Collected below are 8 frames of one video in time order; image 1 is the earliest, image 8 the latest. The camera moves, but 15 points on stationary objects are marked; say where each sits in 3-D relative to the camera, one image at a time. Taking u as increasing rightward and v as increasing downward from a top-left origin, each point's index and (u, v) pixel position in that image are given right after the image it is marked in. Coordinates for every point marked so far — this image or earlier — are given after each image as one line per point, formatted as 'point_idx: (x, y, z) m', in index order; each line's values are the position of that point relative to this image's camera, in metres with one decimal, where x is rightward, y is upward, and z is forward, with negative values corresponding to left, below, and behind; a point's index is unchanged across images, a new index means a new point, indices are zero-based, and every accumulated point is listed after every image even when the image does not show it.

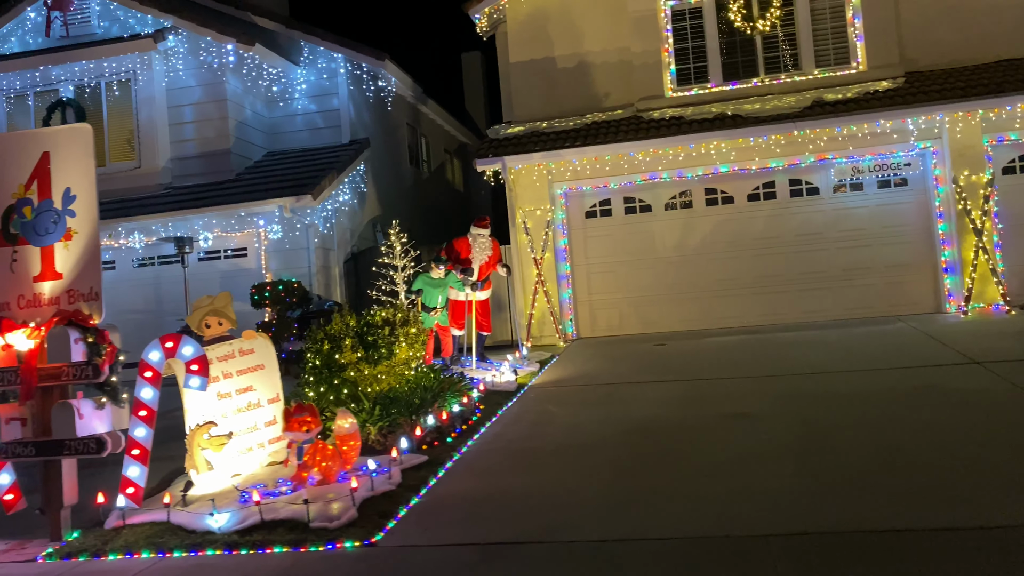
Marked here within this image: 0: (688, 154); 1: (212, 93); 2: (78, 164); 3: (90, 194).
0: (+2.3, +1.7, +10.5) m
1: (-4.3, +2.8, +11.9) m
2: (-2.4, +0.7, +4.6) m
3: (-2.3, +0.5, +4.6) m
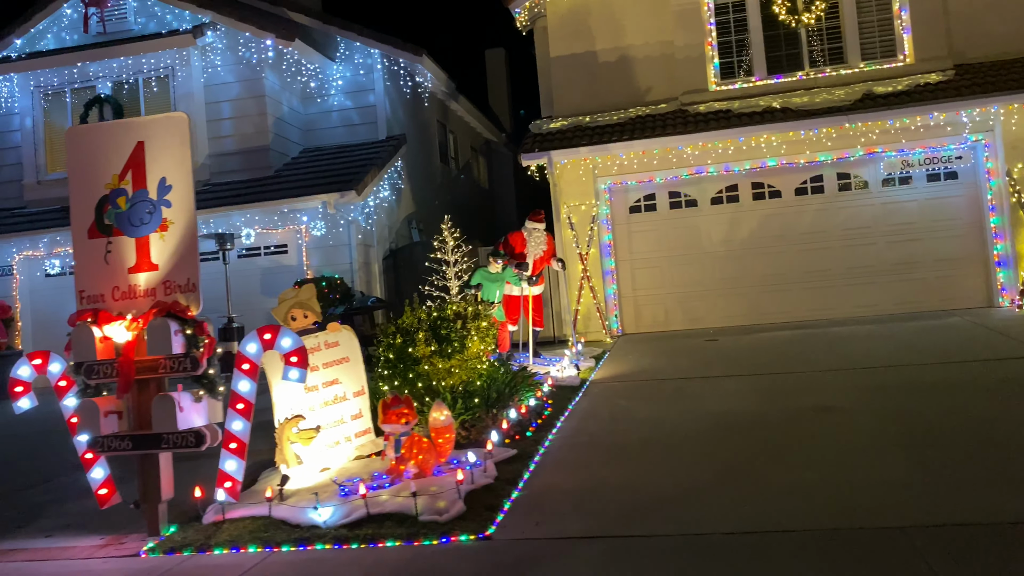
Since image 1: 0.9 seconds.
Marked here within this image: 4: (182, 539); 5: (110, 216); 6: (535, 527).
0: (+2.9, +1.8, +10.4) m
1: (-3.7, +2.8, +11.9) m
2: (-1.8, +0.7, +4.5) m
3: (-1.8, +0.6, +4.5) m
4: (-1.7, -1.3, +4.3) m
5: (-2.2, +0.4, +4.6) m
6: (+0.1, -1.2, +4.1) m
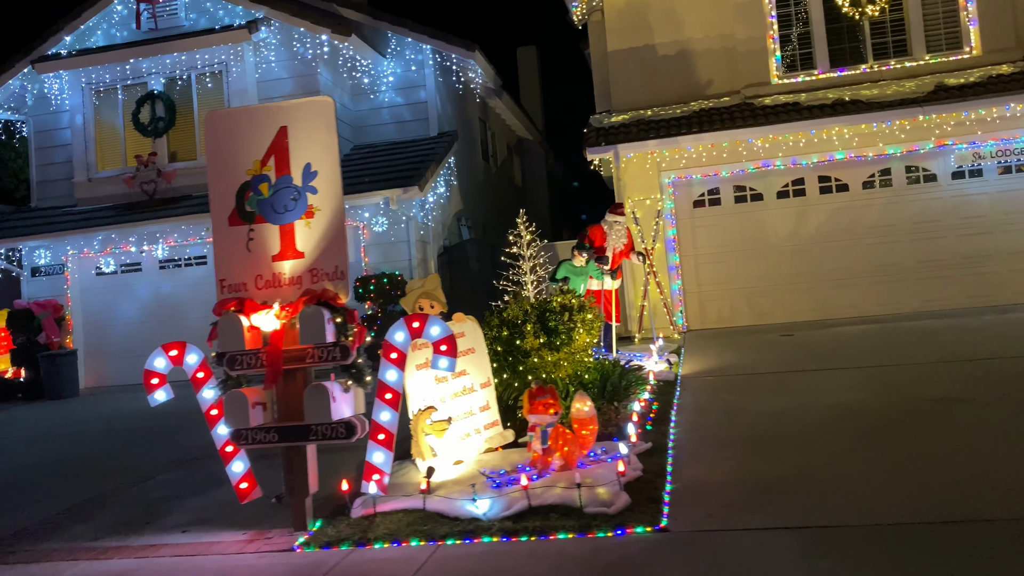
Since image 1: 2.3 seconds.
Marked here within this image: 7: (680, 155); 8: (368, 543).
0: (+3.7, +1.8, +10.3) m
1: (-2.9, +2.9, +11.8) m
2: (-1.0, +0.8, +4.4) m
3: (-1.0, +0.6, +4.4) m
4: (-0.9, -1.2, +4.2) m
5: (-1.4, +0.5, +4.5) m
6: (+0.9, -1.1, +4.0) m
7: (+2.2, +1.7, +10.6) m
8: (-0.7, -1.2, +4.1) m
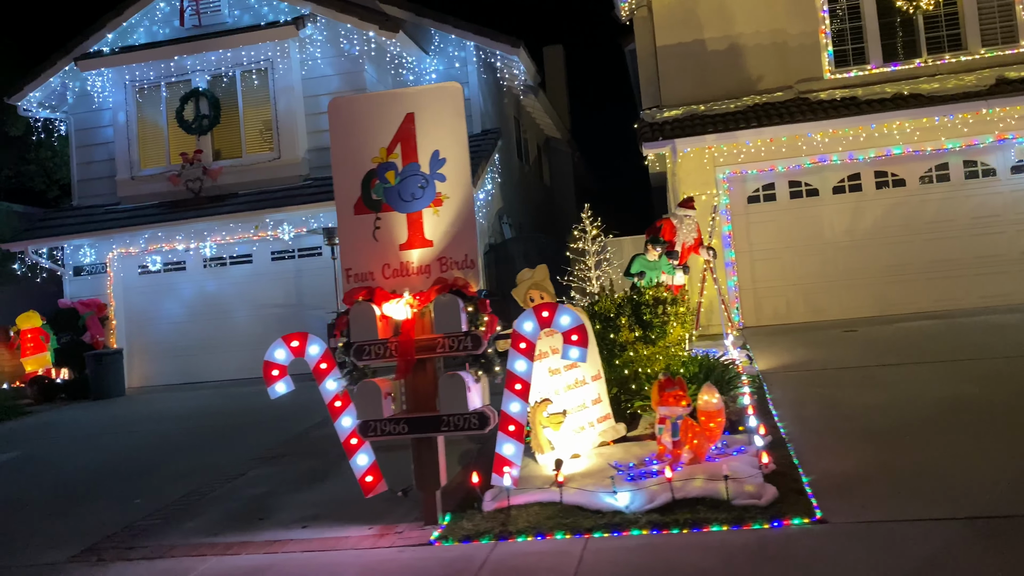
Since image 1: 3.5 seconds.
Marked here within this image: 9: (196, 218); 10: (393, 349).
0: (+4.4, +1.9, +10.3) m
1: (-2.3, +2.9, +11.7) m
2: (-0.3, +0.9, +4.3) m
3: (-0.3, +0.7, +4.3) m
4: (-0.2, -1.2, +4.1) m
5: (-0.7, +0.5, +4.4) m
6: (+1.6, -1.0, +3.9) m
7: (+2.9, +1.7, +10.6) m
8: (0.0, -1.2, +4.0) m
9: (-4.2, +1.0, +11.2) m
10: (-0.6, -0.3, +4.2) m
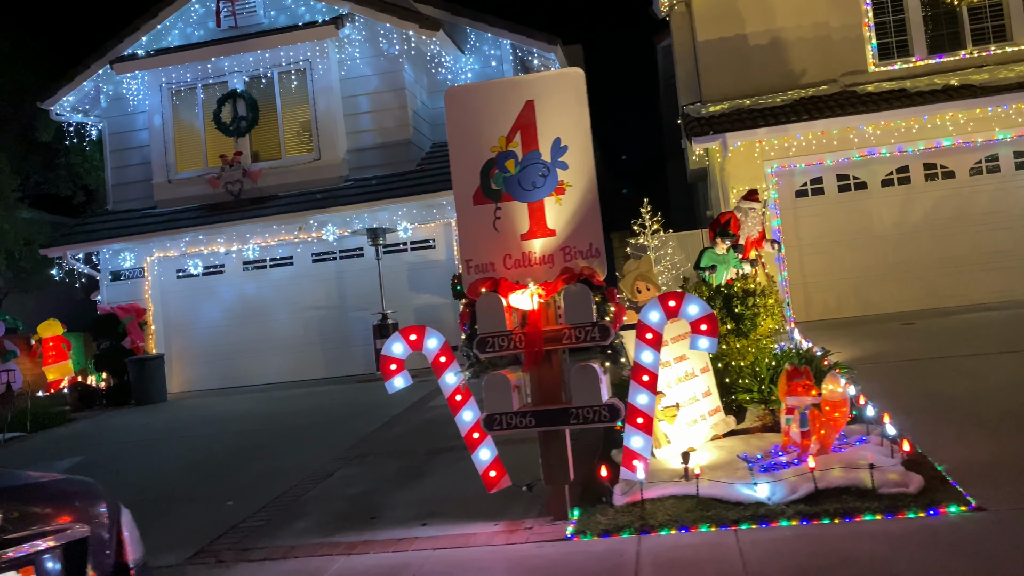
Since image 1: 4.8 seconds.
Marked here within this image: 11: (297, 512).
0: (+5.0, +2.0, +10.2) m
1: (-1.7, +2.9, +11.6) m
2: (+0.3, +0.9, +4.2) m
3: (+0.4, +0.7, +4.2) m
4: (+0.5, -1.1, +4.0) m
5: (-0.1, +0.6, +4.3) m
6: (+2.3, -0.9, +3.8) m
7: (+3.5, +1.8, +10.5) m
8: (+0.7, -1.1, +3.9) m
9: (-3.6, +0.9, +11.1) m
10: (0.0, -0.3, +4.1) m
11: (-1.3, -1.4, +5.0) m
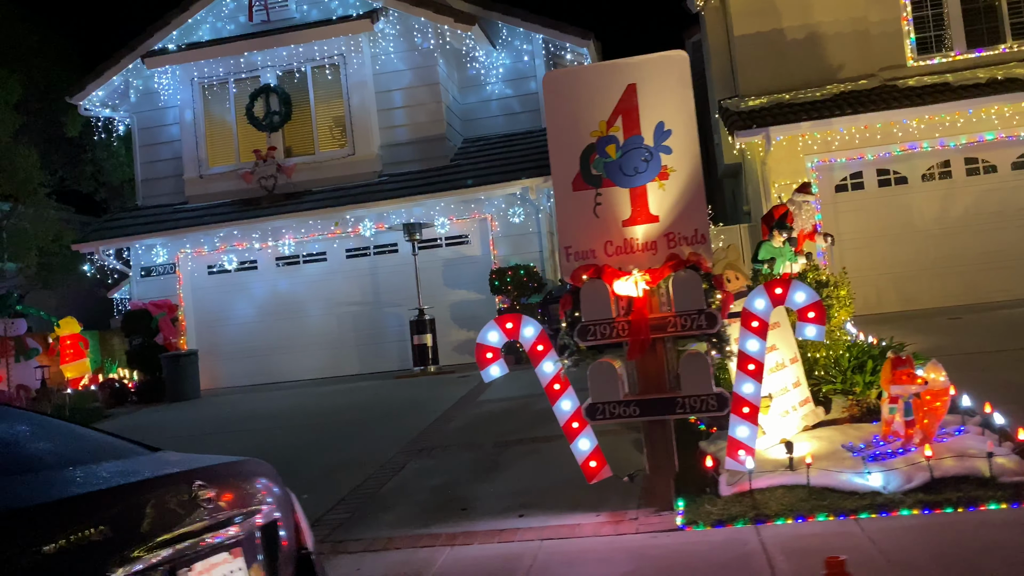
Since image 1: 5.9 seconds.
0: (+5.5, +2.0, +10.2) m
1: (-1.2, +2.9, +11.5) m
2: (+0.8, +1.0, +4.2) m
3: (+0.9, +0.8, +4.2) m
4: (+1.0, -1.1, +4.0) m
5: (+0.4, +0.6, +4.2) m
6: (+2.8, -0.9, +3.7) m
7: (+3.9, +1.9, +10.4) m
8: (+1.2, -1.1, +3.8) m
9: (-3.2, +1.0, +11.0) m
10: (+0.6, -0.2, +4.1) m
11: (-0.8, -1.3, +5.0) m
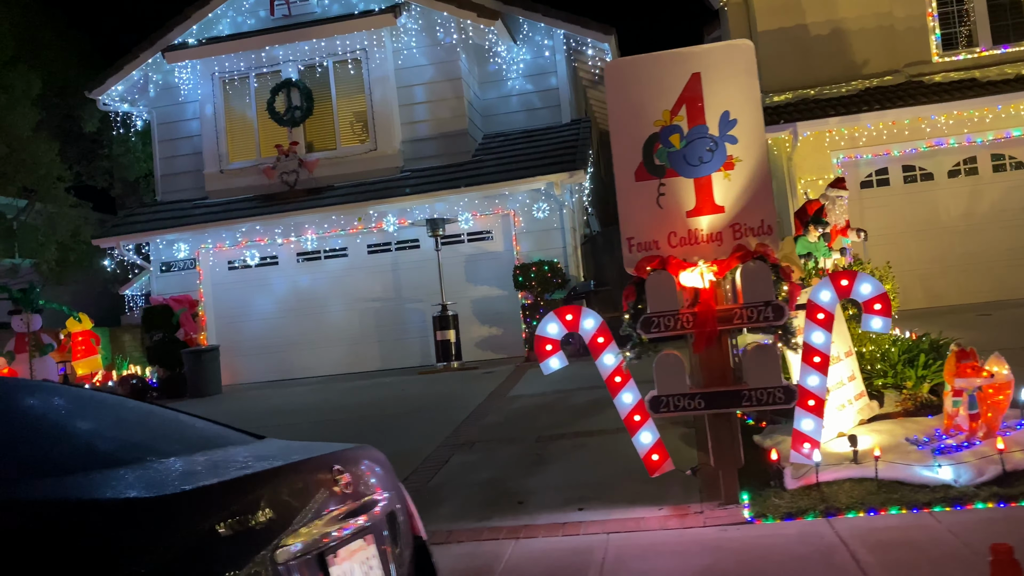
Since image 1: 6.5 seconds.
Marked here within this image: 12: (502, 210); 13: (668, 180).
0: (+5.8, +2.1, +10.1) m
1: (-0.9, +3.0, +11.5) m
2: (+1.1, +1.0, +4.1) m
3: (+1.2, +0.8, +4.1) m
4: (+1.3, -1.0, +3.9) m
5: (+0.8, +0.7, +4.2) m
6: (+3.1, -0.8, +3.7) m
7: (+4.3, +1.9, +10.4) m
8: (+1.5, -1.0, +3.8) m
9: (-2.8, +1.0, +11.0) m
10: (+0.9, -0.2, +4.0) m
11: (-0.5, -1.2, +4.9) m
12: (-0.1, +1.0, +11.1) m
13: (+0.8, +0.5, +4.2) m
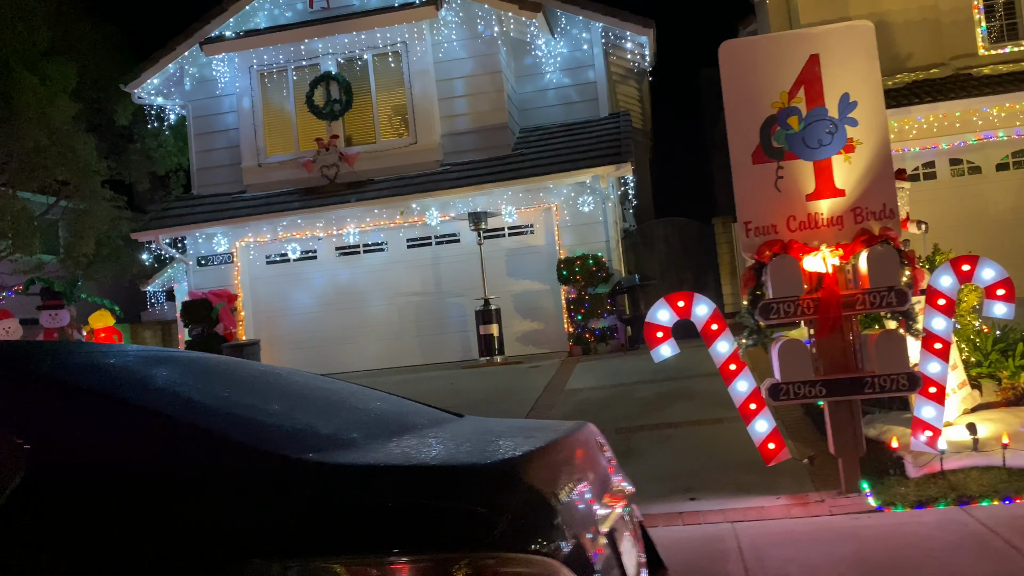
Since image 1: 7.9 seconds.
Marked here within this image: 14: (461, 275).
0: (+6.3, +2.2, +10.0) m
1: (-0.3, +3.1, +11.4) m
2: (+1.7, +1.1, +4.1) m
3: (+1.8, +0.9, +4.1) m
4: (+1.9, -0.9, +3.9) m
5: (+1.3, +0.7, +4.1) m
6: (+3.7, -0.8, +3.6) m
7: (+4.8, +2.0, +10.3) m
8: (+2.1, -1.0, +3.7) m
9: (-2.3, +1.1, +10.9) m
10: (+1.4, -0.1, +4.0) m
11: (+0.1, -1.2, +4.8) m
12: (+0.4, +1.1, +11.0) m
13: (+1.4, +0.6, +4.1) m
14: (-0.7, +0.2, +11.3) m
